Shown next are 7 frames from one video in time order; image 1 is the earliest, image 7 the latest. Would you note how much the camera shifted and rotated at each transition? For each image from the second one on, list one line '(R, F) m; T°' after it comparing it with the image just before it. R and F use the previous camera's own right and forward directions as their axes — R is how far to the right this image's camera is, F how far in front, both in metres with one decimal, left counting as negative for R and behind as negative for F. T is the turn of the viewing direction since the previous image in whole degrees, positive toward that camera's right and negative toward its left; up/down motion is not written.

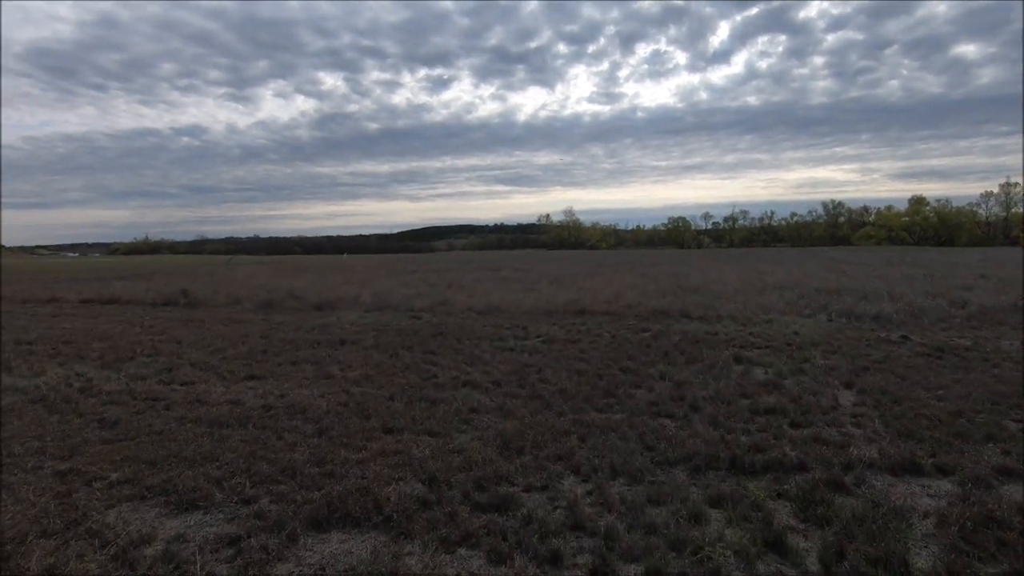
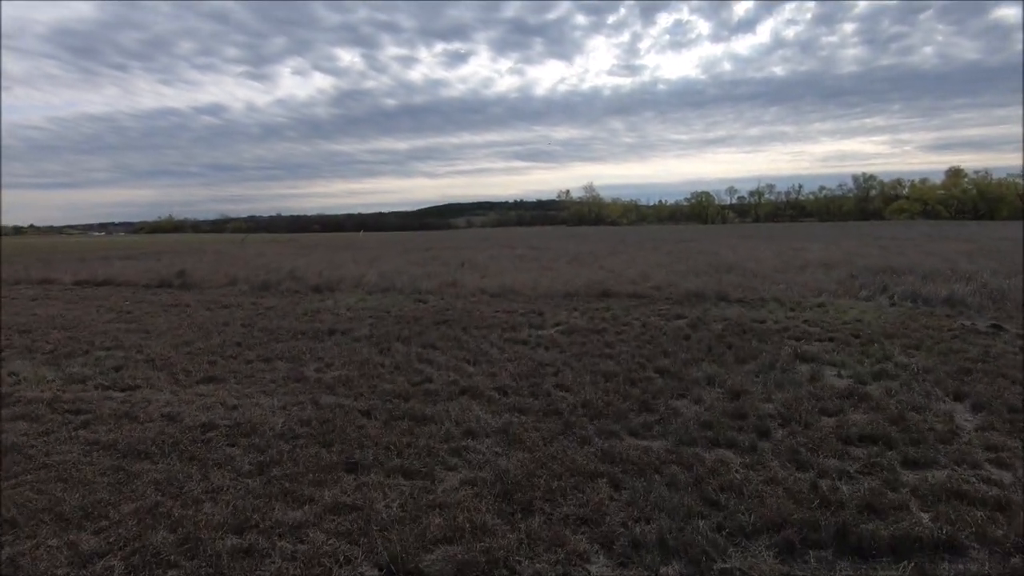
(+0.1, +1.5) m; -2°
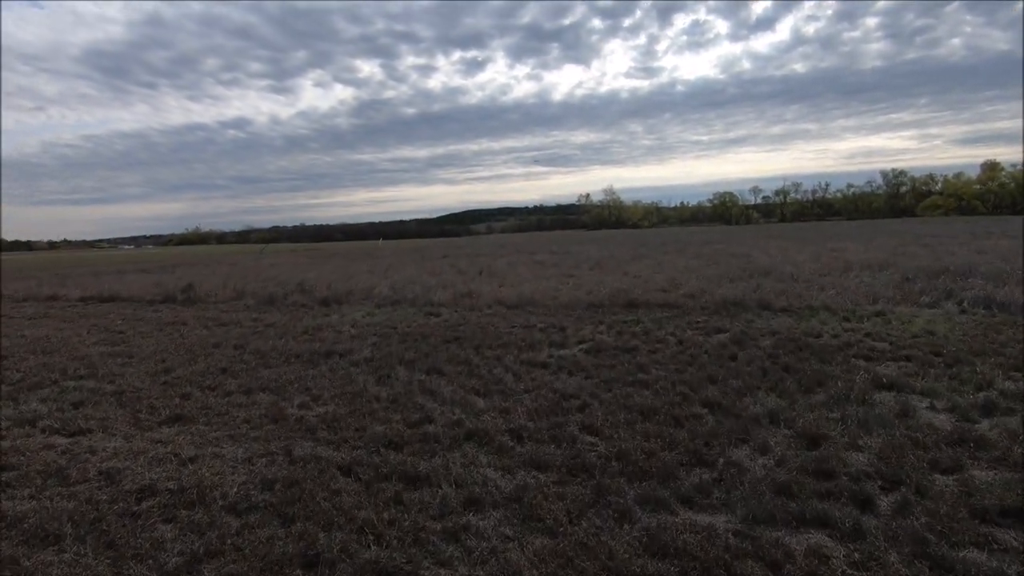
(+0.1, +1.1) m; -2°
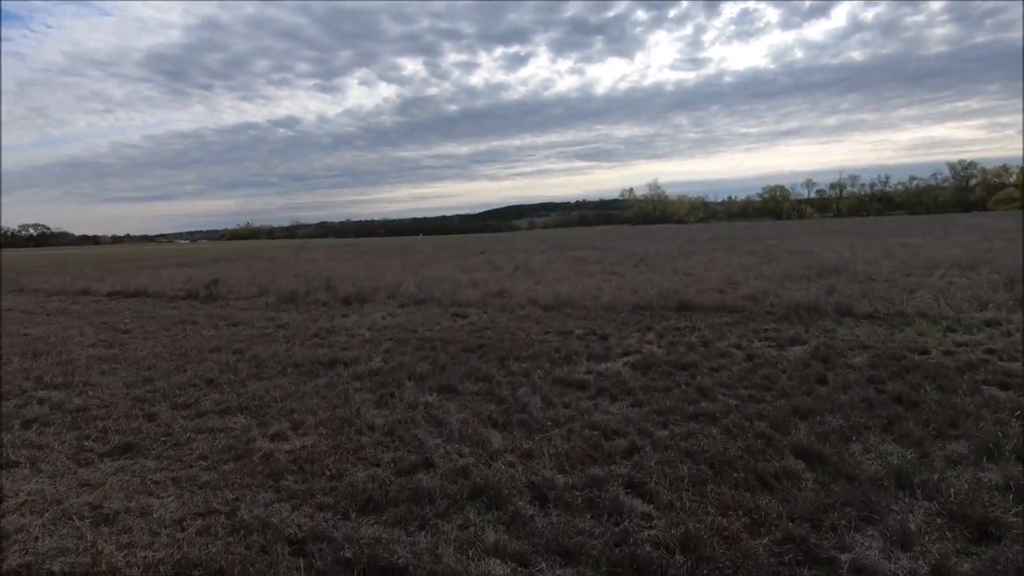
(+0.1, +1.3) m; -4°
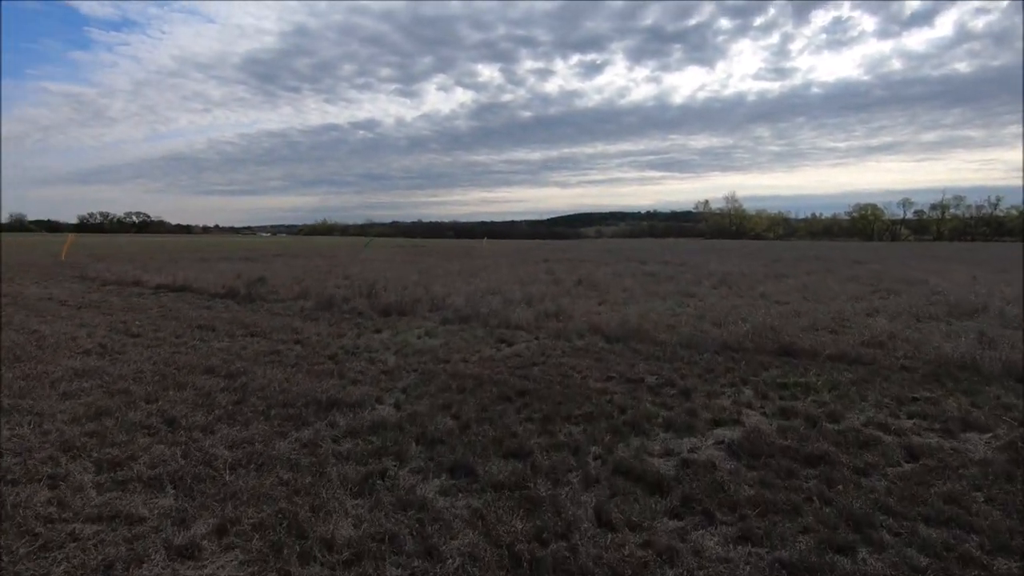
(+0.1, +1.8) m; -6°
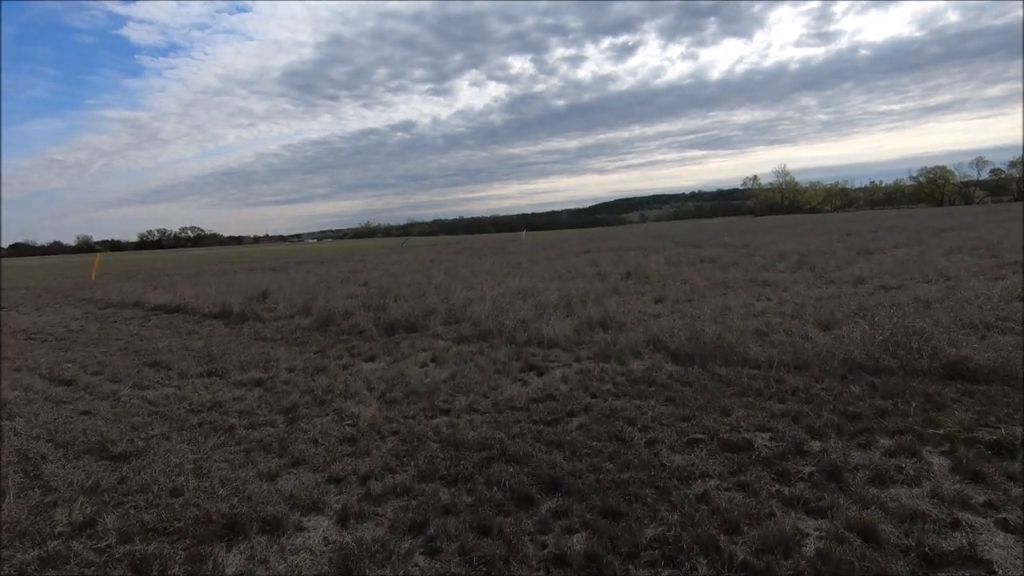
(+0.2, +2.5) m; -4°
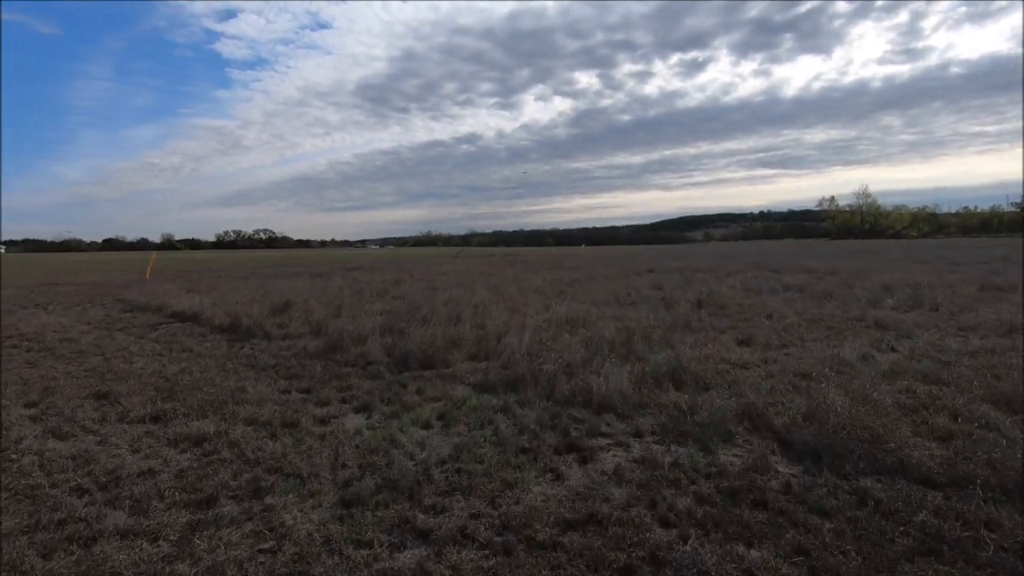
(+0.2, +2.1) m; -6°
